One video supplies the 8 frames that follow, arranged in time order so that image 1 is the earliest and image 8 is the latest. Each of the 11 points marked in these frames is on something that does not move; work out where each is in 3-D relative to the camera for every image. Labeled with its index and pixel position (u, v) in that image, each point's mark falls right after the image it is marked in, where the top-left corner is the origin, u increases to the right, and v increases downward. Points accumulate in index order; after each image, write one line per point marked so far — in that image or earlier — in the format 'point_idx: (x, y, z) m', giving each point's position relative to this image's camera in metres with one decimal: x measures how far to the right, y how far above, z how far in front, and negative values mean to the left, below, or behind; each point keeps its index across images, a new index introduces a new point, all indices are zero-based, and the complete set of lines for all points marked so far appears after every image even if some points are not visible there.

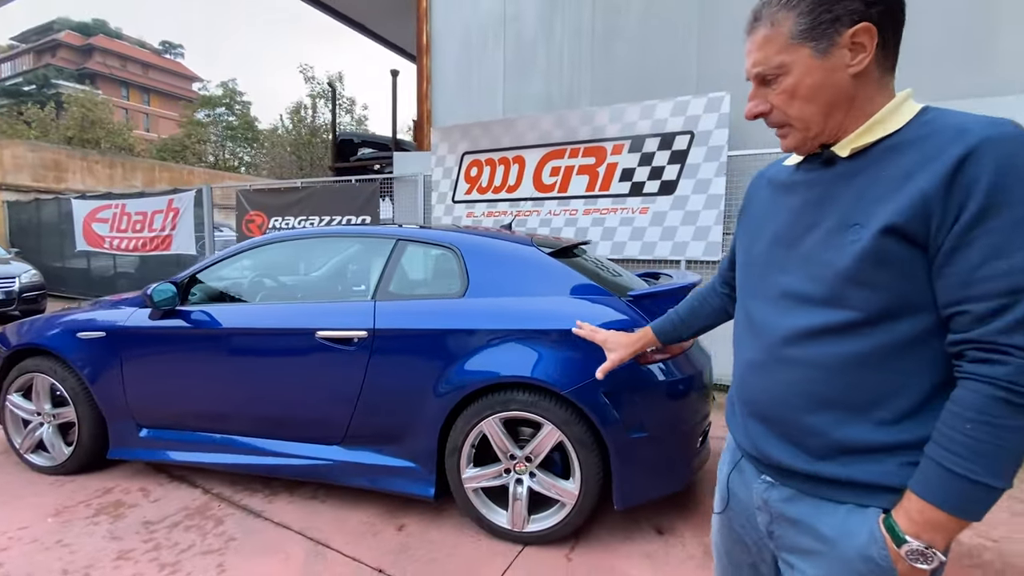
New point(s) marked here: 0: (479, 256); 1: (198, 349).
0: (-0.2, +0.2, +3.0) m
1: (-2.1, -0.4, +3.2) m
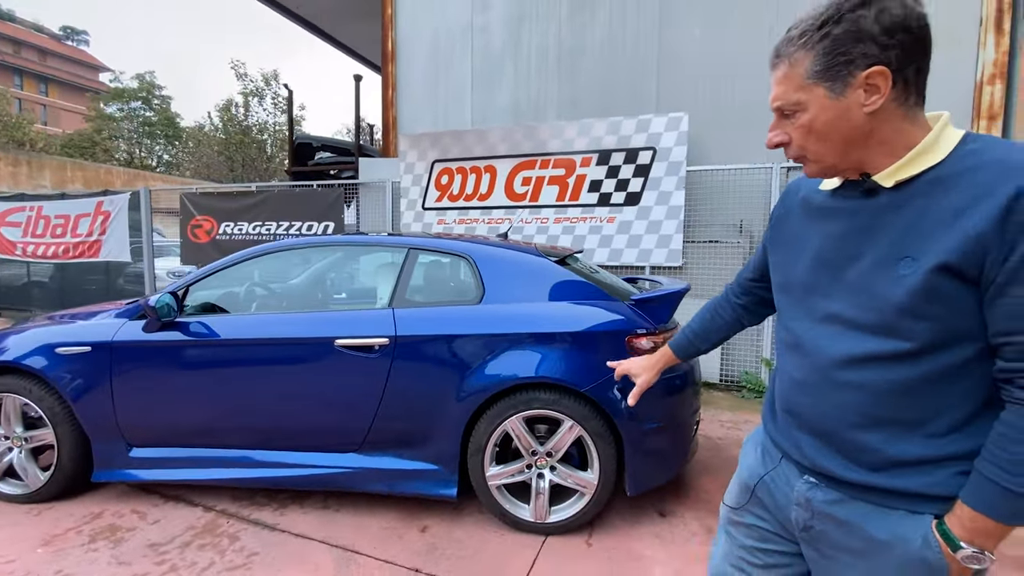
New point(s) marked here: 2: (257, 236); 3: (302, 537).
0: (-0.1, +0.2, +3.2) m
1: (-2.1, -0.5, +3.1) m
2: (-4.3, +0.9, +7.9) m
3: (-1.2, -1.5, +2.8) m
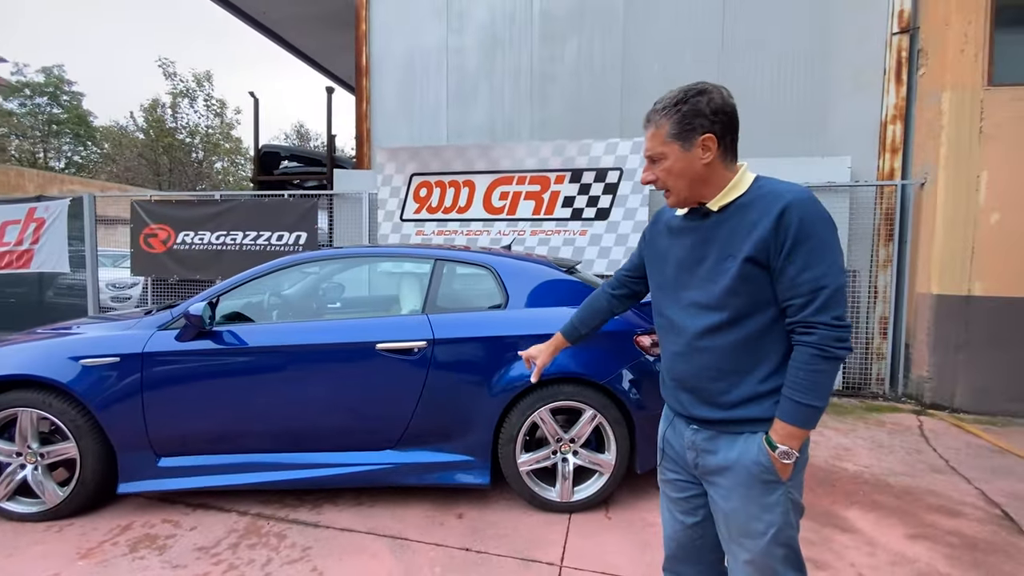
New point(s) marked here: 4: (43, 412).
0: (0.0, +0.1, +3.5) m
1: (-1.9, -0.6, +3.2) m
2: (-4.8, +0.7, +7.7) m
3: (-1.0, -1.5, +3.0) m
4: (-3.0, -0.8, +3.0) m
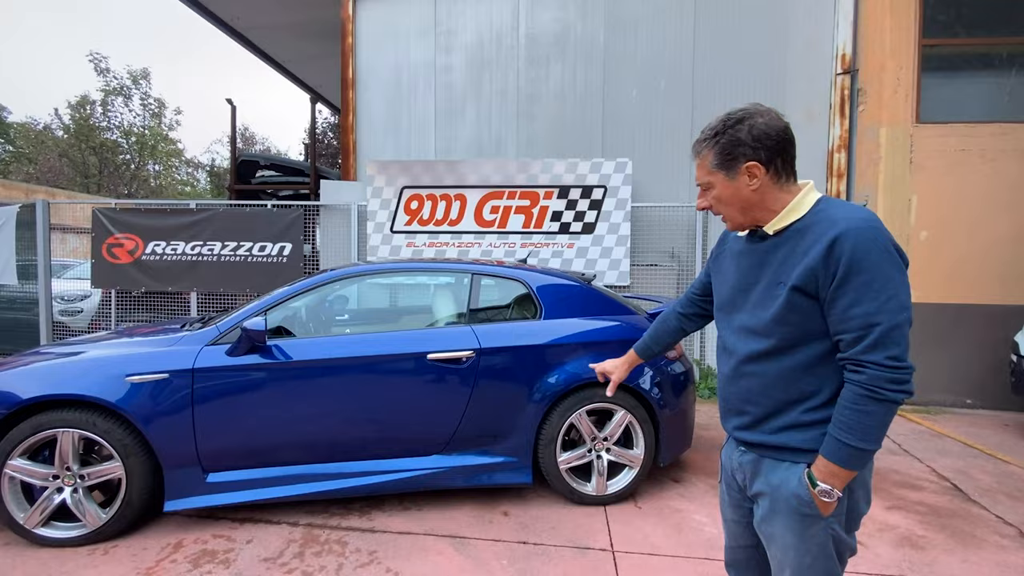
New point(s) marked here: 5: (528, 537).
0: (+0.3, 0.0, +3.8) m
1: (-1.6, -0.7, +3.2) m
2: (-5.0, +0.5, +7.4) m
3: (-0.7, -1.6, +3.1) m
4: (-2.6, -0.9, +2.9) m
5: (+0.1, -1.7, +3.1) m
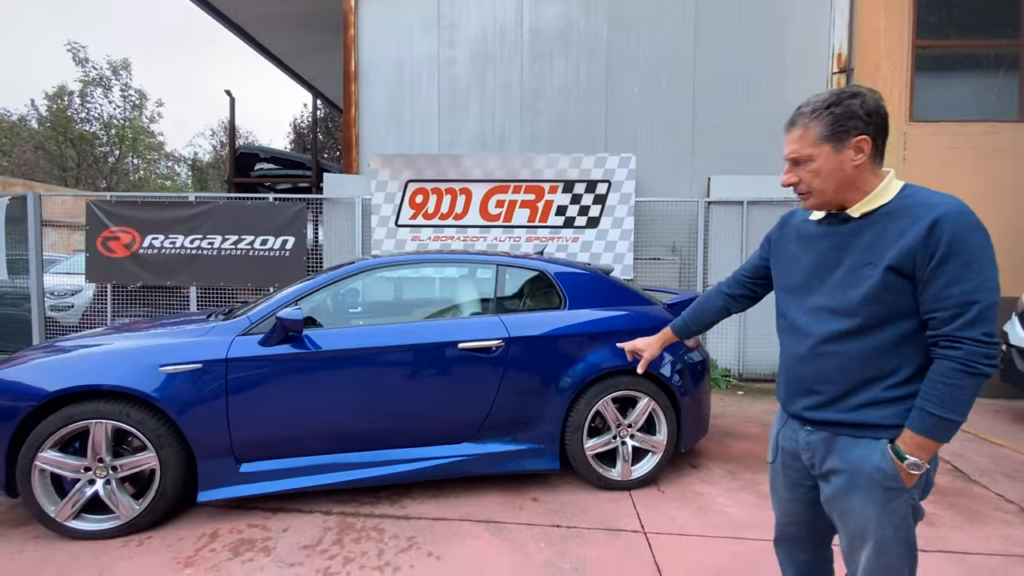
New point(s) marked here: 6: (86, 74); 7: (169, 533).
0: (+0.5, +0.1, +3.9) m
1: (-1.4, -0.6, +3.2) m
2: (-4.9, +0.6, +7.3) m
3: (-0.5, -1.6, +3.2) m
4: (-2.4, -0.8, +2.9) m
5: (+0.3, -1.6, +3.2) m
6: (-18.1, +9.1, +20.0) m
7: (-2.2, -1.5, +3.0) m
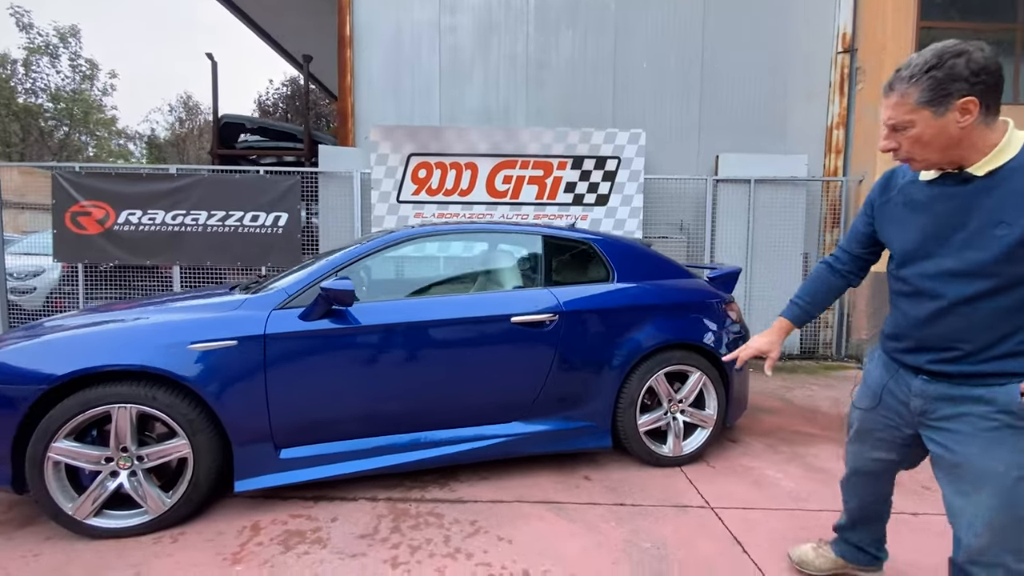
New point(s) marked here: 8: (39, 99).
0: (+0.8, +0.3, +3.7) m
1: (-1.0, -0.4, +3.0) m
2: (-4.8, +0.9, +6.8) m
3: (-0.1, -1.4, +3.0) m
4: (-2.0, -0.6, +2.6) m
5: (+0.7, -1.4, +3.1) m
6: (-18.8, +9.7, +18.3) m
7: (-1.8, -1.4, +2.7) m
8: (-19.0, +7.7, +19.0) m
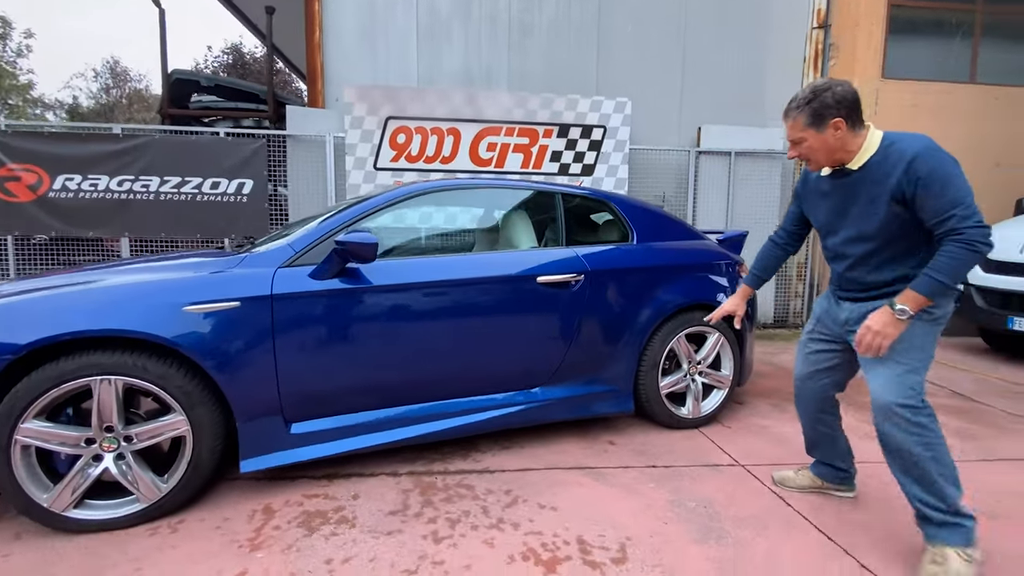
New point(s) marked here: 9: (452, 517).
0: (+0.9, +0.6, +3.6) m
1: (-0.8, -0.1, +2.7) m
2: (-5.0, +1.2, +6.0) m
3: (+0.1, -1.1, +2.8) m
4: (-1.8, -0.4, +2.2) m
5: (+0.9, -1.1, +3.0) m
6: (-20.1, +10.2, +15.9) m
7: (-1.5, -1.1, +2.4) m
8: (-20.4, +8.3, +16.6) m
9: (-0.3, -1.2, +2.4) m
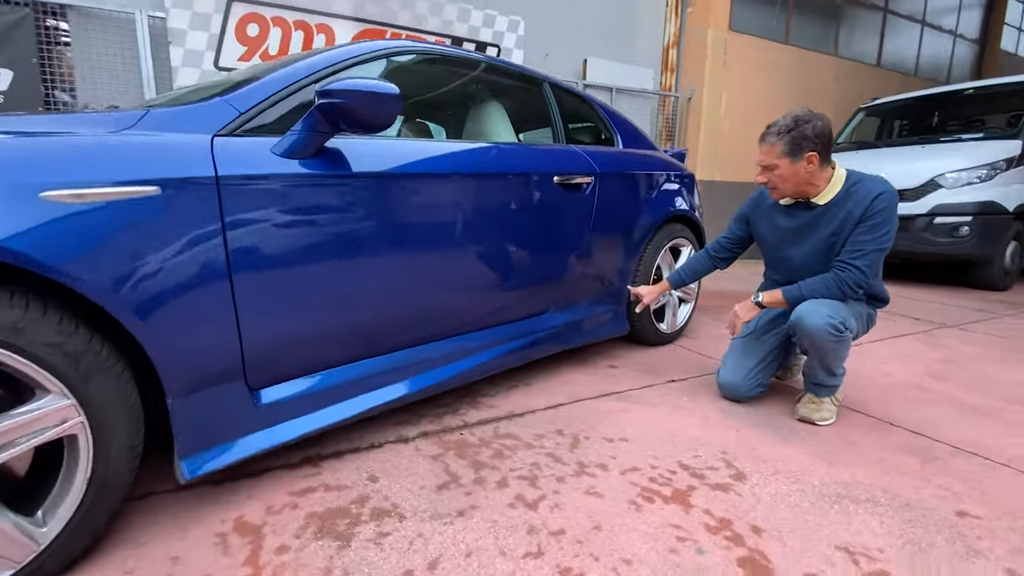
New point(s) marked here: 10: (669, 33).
0: (+0.7, +1.2, +3.2) m
1: (-0.6, +0.3, +1.8) m
2: (-5.7, +1.6, +3.4) m
3: (+0.2, -0.6, +2.4) m
4: (-1.3, -0.1, +1.1) m
5: (+0.9, -0.5, +2.8) m
6: (-23.7, +10.1, +6.4) m
7: (-1.1, -0.8, +1.4) m
8: (-24.2, +8.2, +7.2) m
9: (0.0, -0.7, +1.8) m
10: (+2.7, +4.4, +8.0) m
